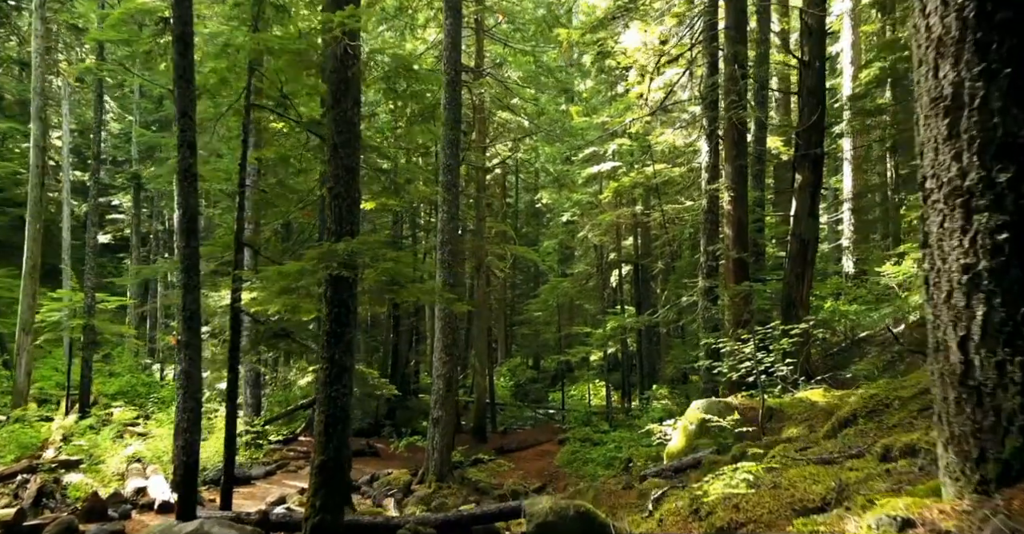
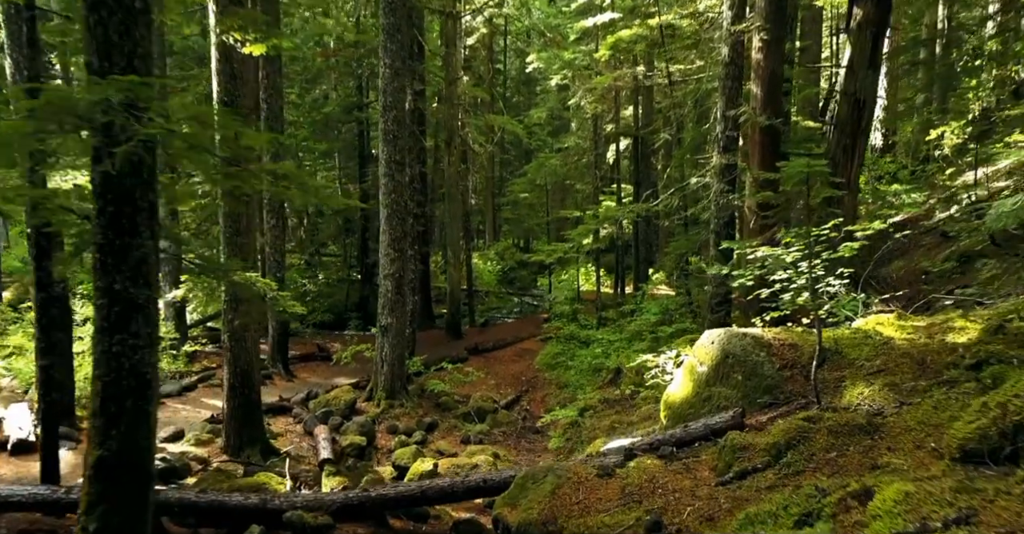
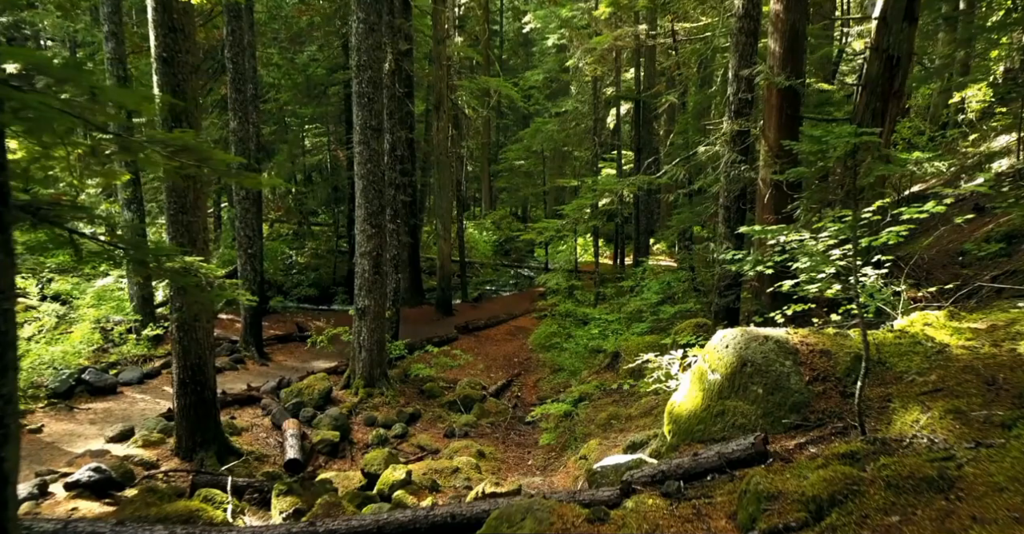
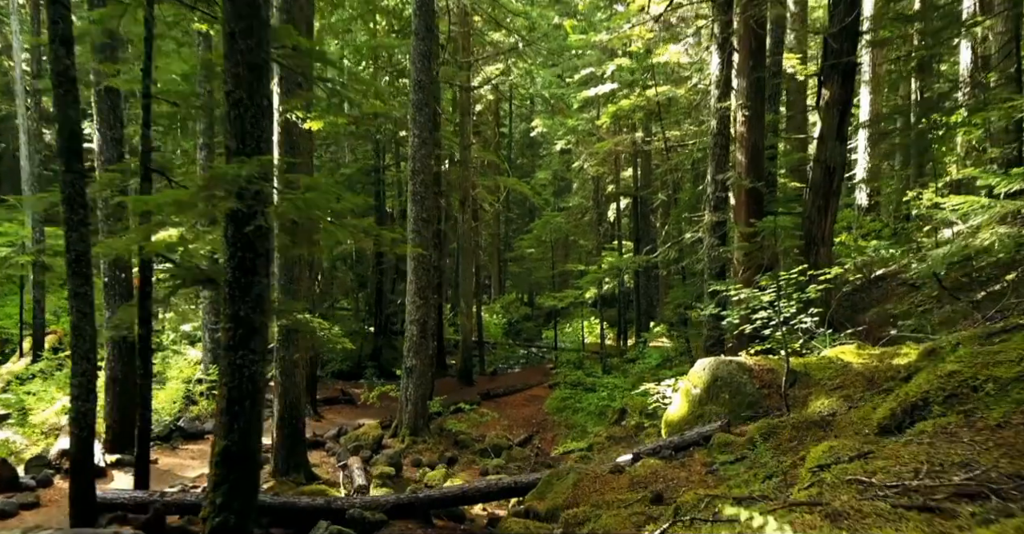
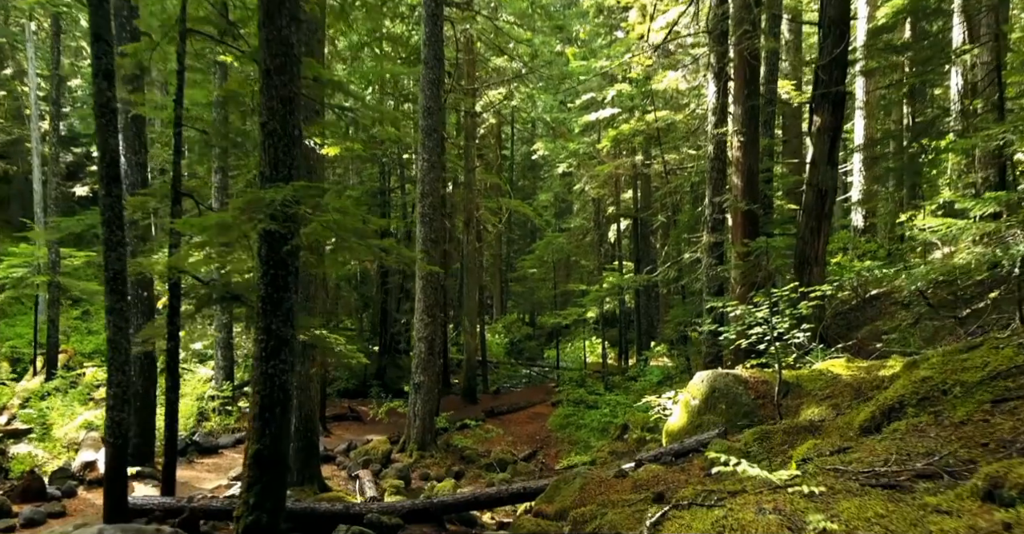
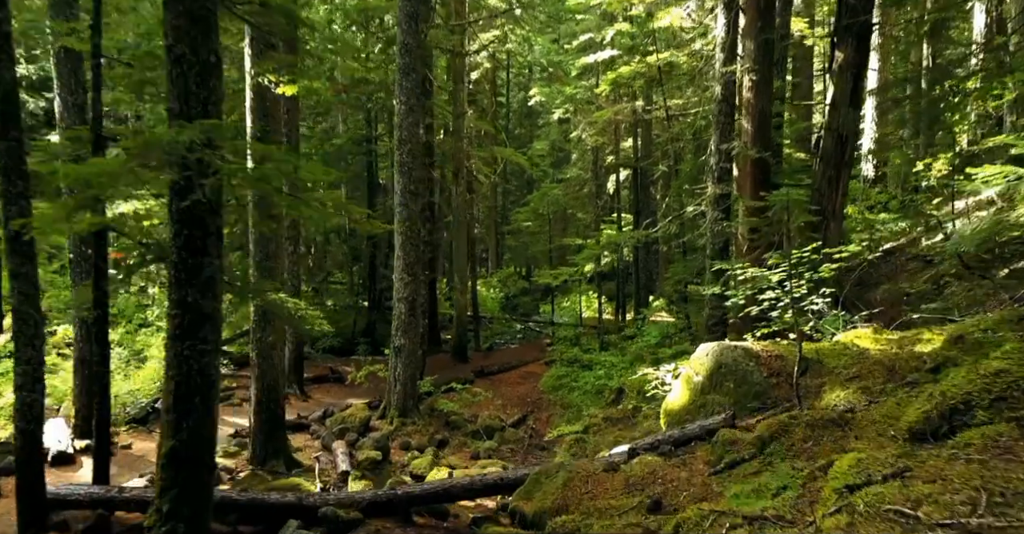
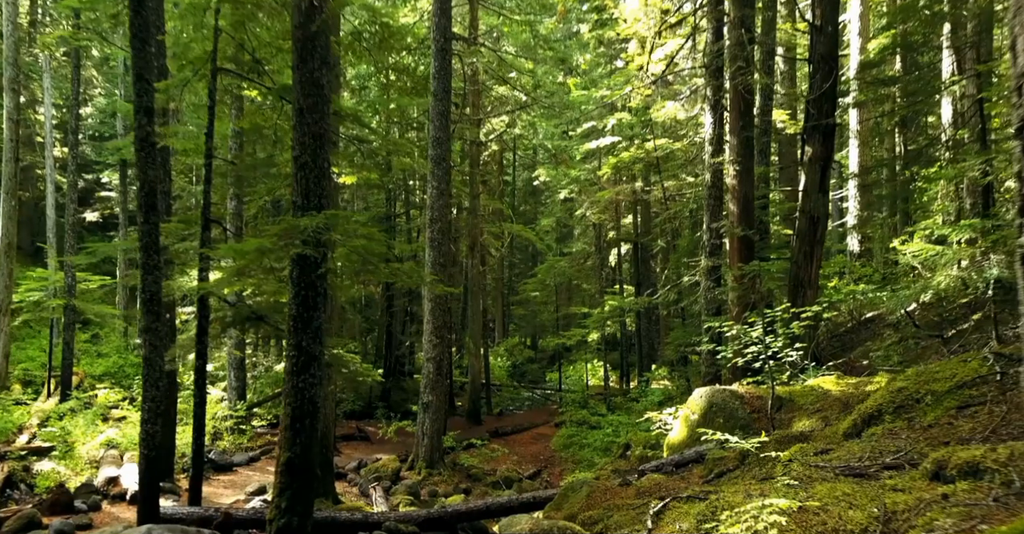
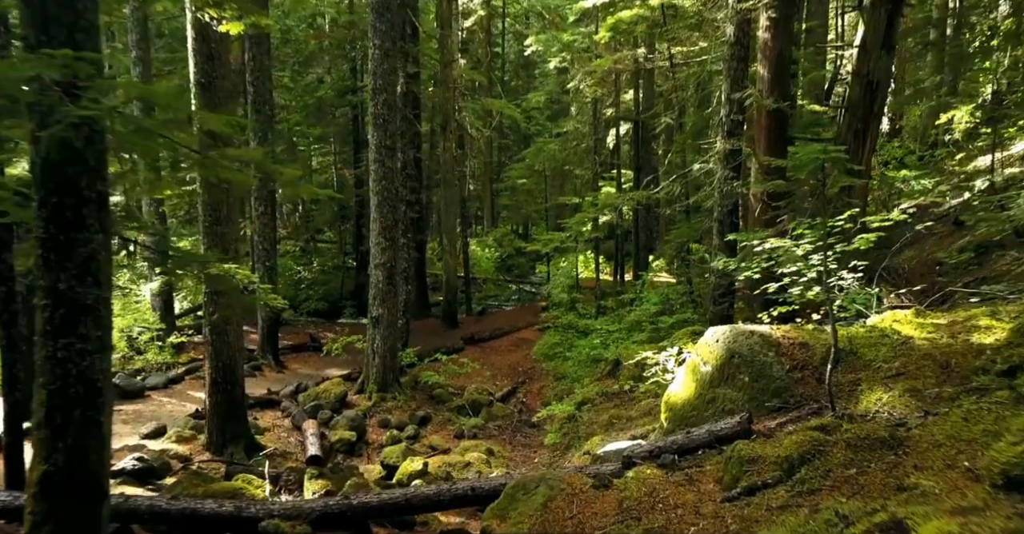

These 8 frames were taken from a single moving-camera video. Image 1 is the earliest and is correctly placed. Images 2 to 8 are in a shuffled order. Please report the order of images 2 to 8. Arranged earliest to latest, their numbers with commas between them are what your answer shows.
7, 5, 4, 6, 2, 8, 3
